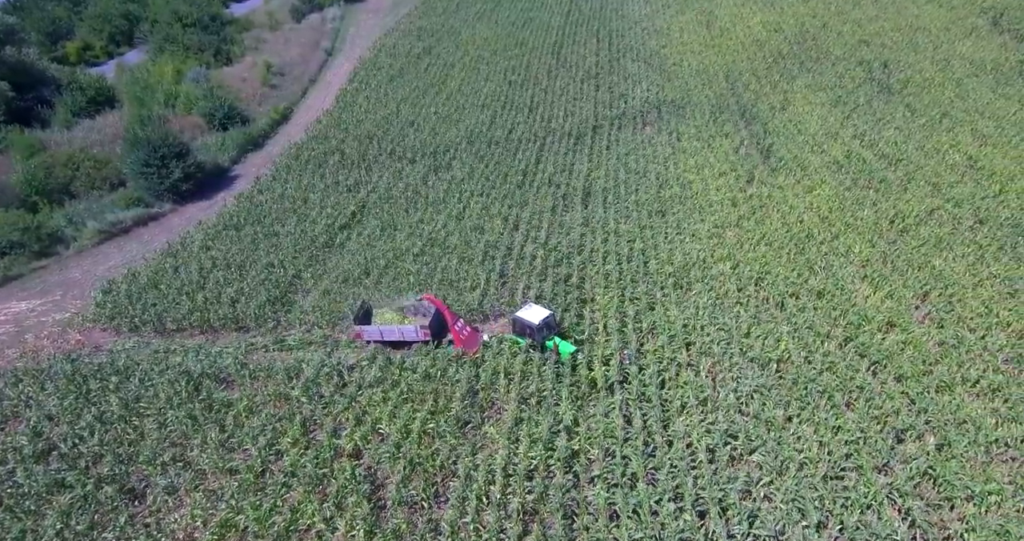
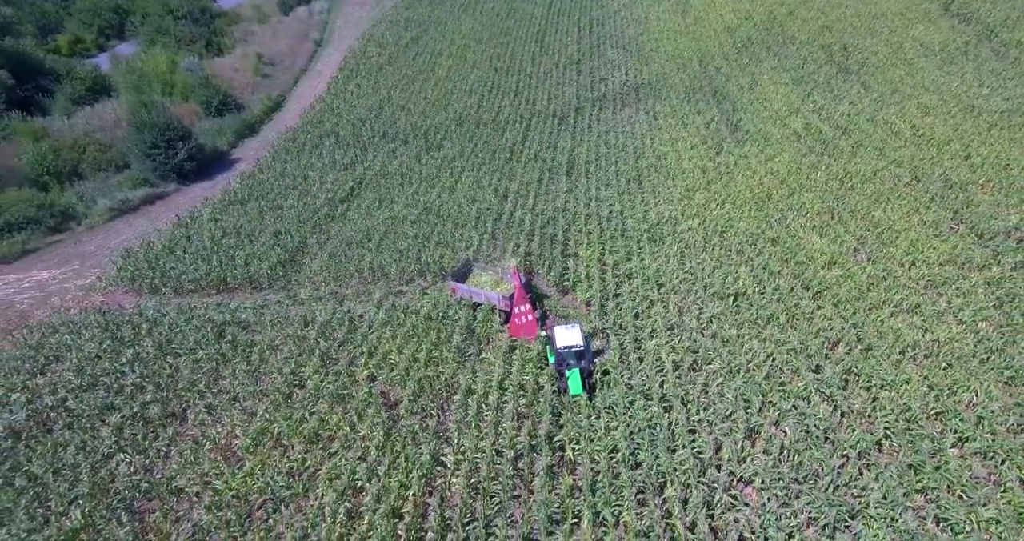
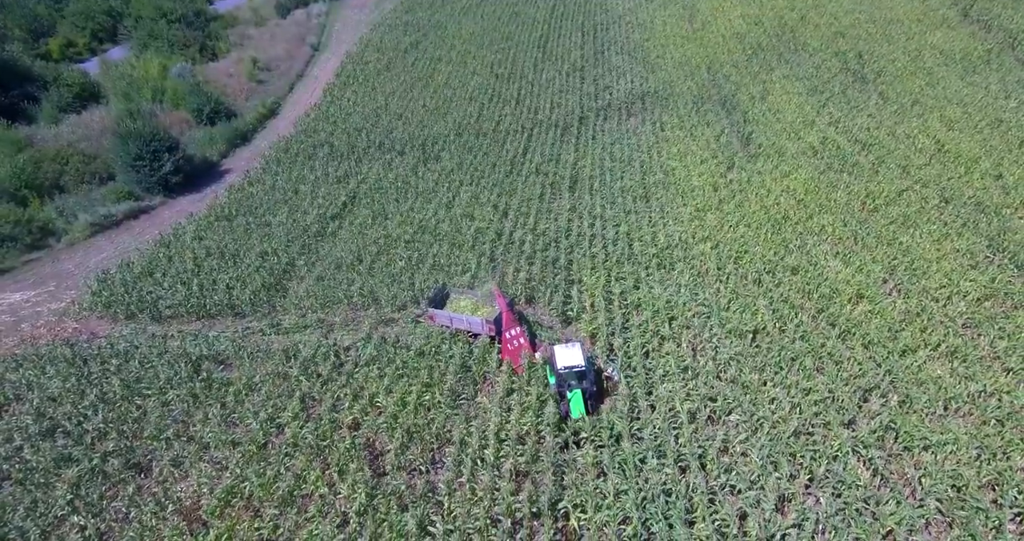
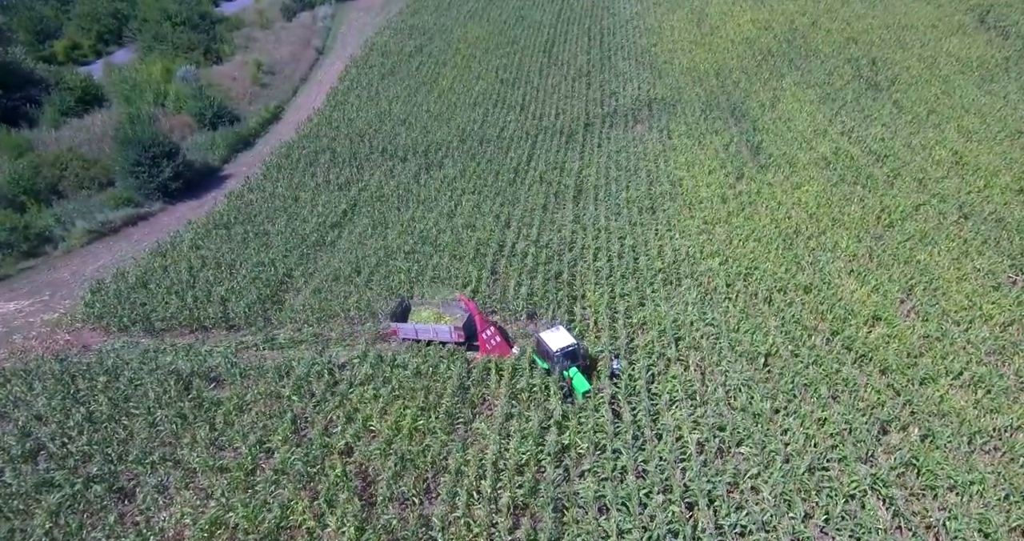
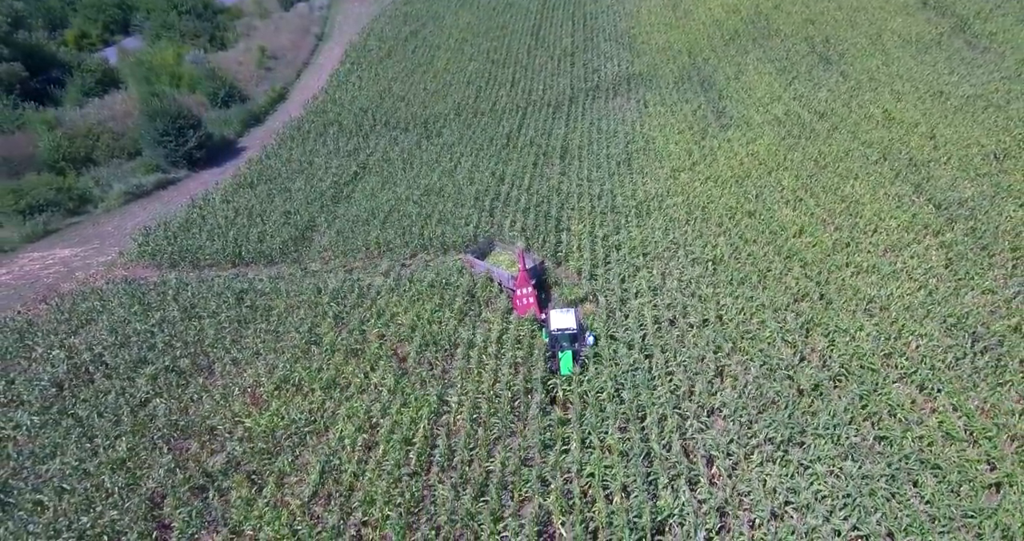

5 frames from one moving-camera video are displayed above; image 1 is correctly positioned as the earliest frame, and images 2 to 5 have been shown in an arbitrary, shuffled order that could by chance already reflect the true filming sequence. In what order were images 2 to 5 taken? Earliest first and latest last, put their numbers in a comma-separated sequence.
4, 3, 2, 5
